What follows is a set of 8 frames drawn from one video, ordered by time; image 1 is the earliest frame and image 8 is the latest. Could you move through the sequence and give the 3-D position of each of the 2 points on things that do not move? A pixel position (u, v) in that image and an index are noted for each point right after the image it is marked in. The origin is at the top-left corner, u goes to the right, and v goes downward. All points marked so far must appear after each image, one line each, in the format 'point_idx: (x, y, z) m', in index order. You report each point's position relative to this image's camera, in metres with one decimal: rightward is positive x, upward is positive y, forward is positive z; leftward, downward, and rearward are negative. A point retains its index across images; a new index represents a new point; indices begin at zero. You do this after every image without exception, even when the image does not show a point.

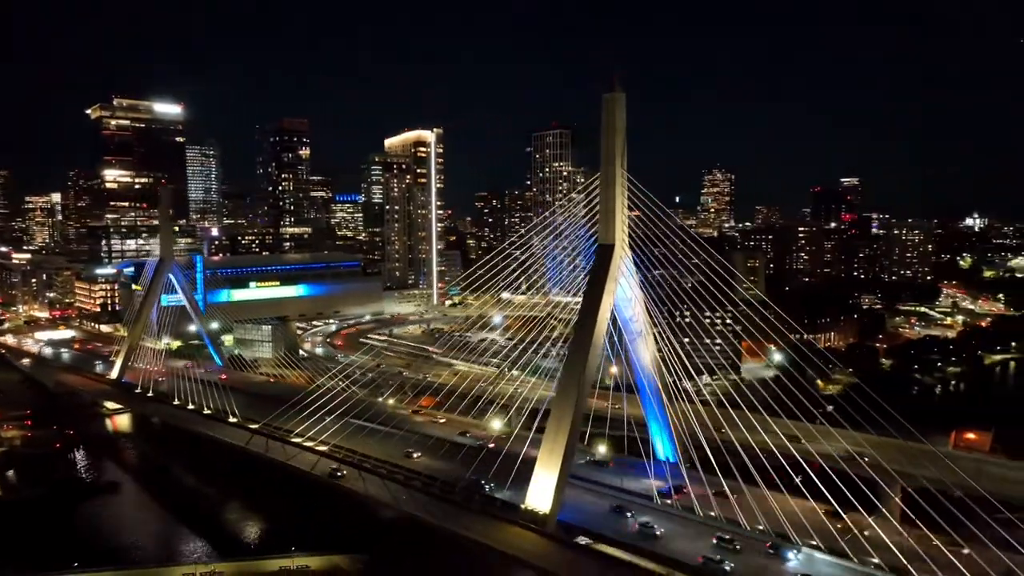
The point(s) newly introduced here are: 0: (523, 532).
0: (+0.1, -2.5, +7.7) m
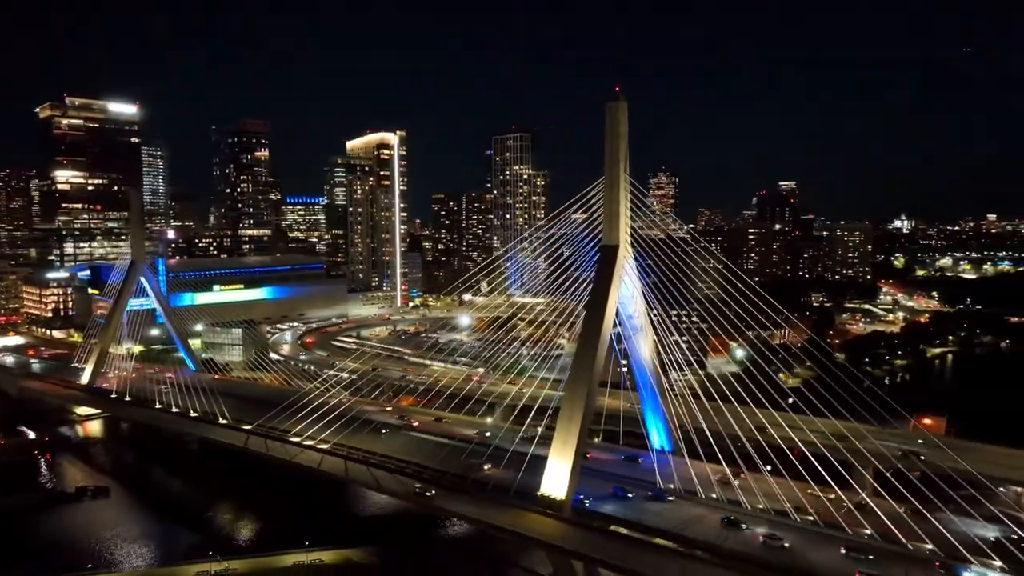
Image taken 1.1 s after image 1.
0: (+0.3, -2.5, +8.1) m
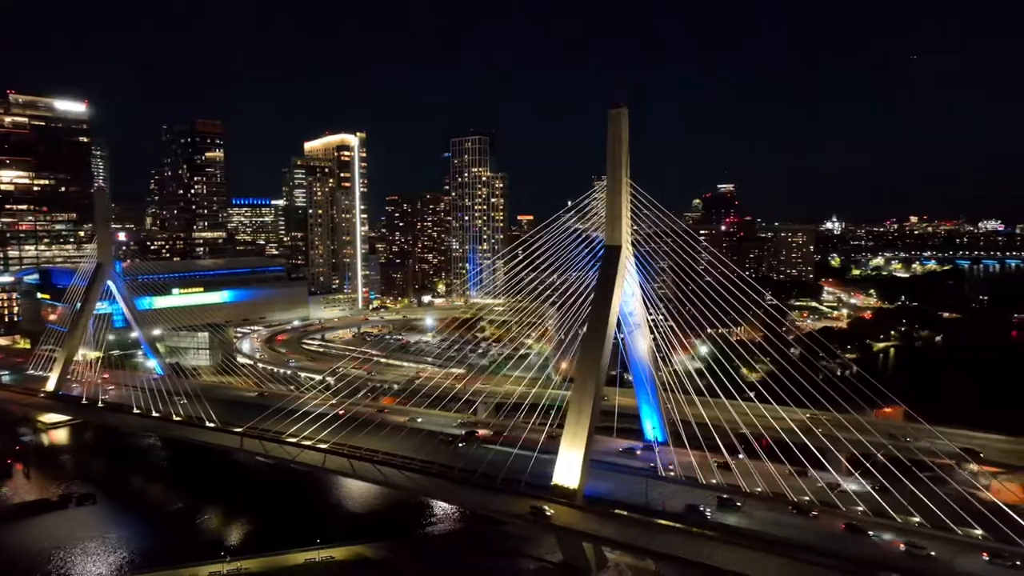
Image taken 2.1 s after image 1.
0: (+0.5, -2.5, +8.5) m
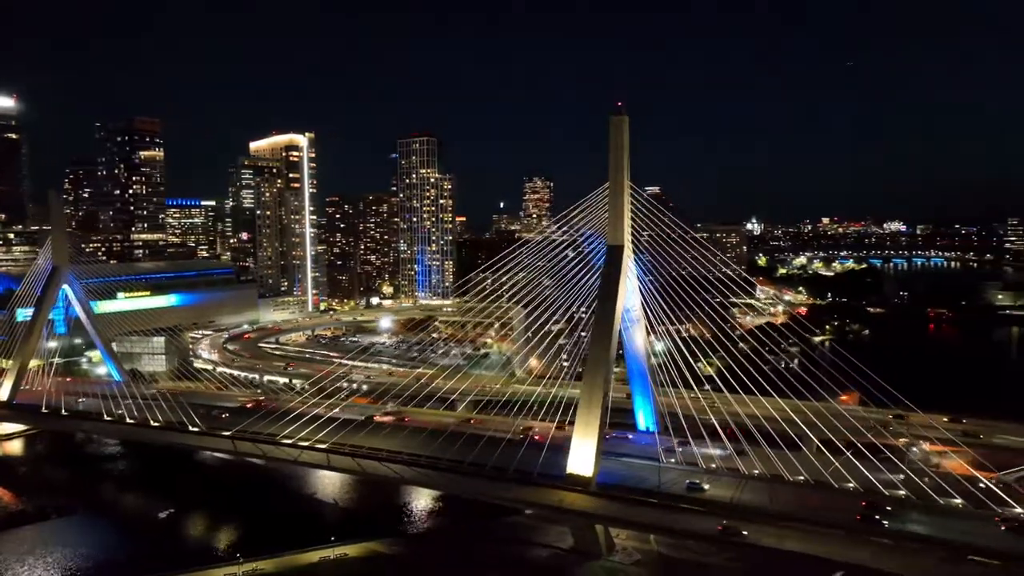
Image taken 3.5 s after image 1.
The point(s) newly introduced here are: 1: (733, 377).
0: (+0.7, -2.5, +8.9) m
1: (+5.4, -2.2, +18.1) m
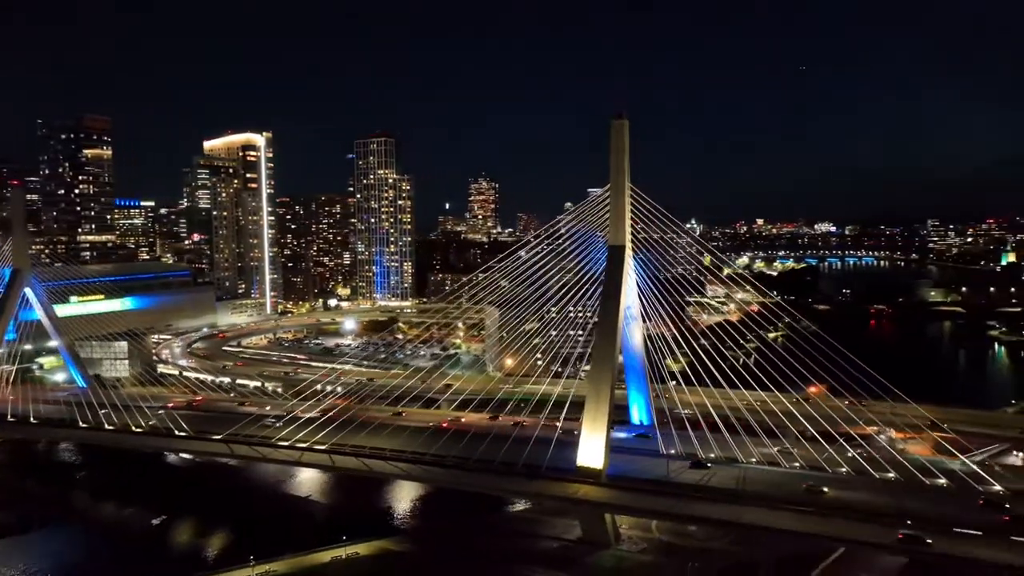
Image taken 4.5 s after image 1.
0: (+0.9, -2.5, +9.2) m
1: (+4.8, -2.1, +18.8) m
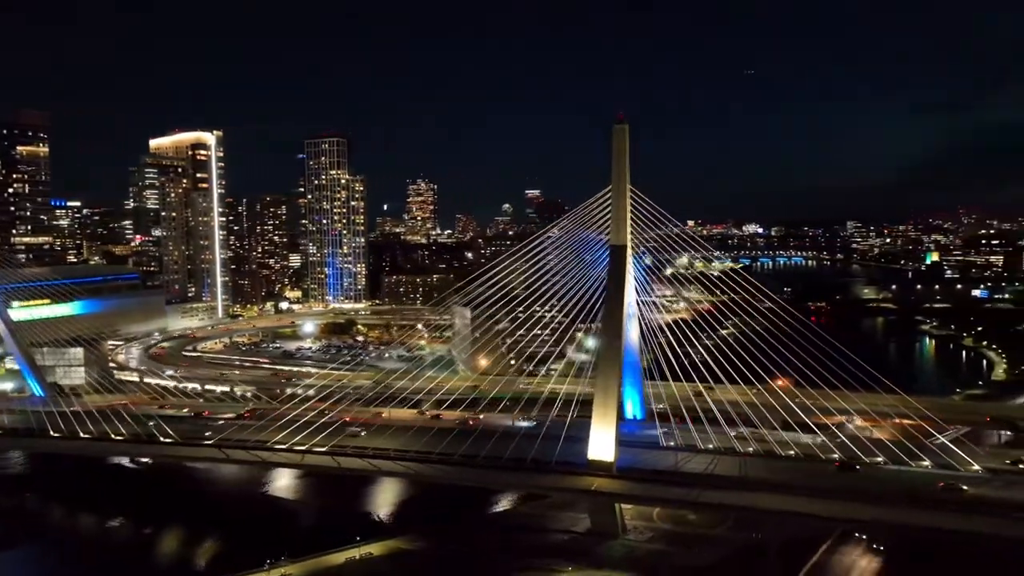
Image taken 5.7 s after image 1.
0: (+1.1, -2.5, +9.5) m
1: (+4.0, -2.1, +19.4) m
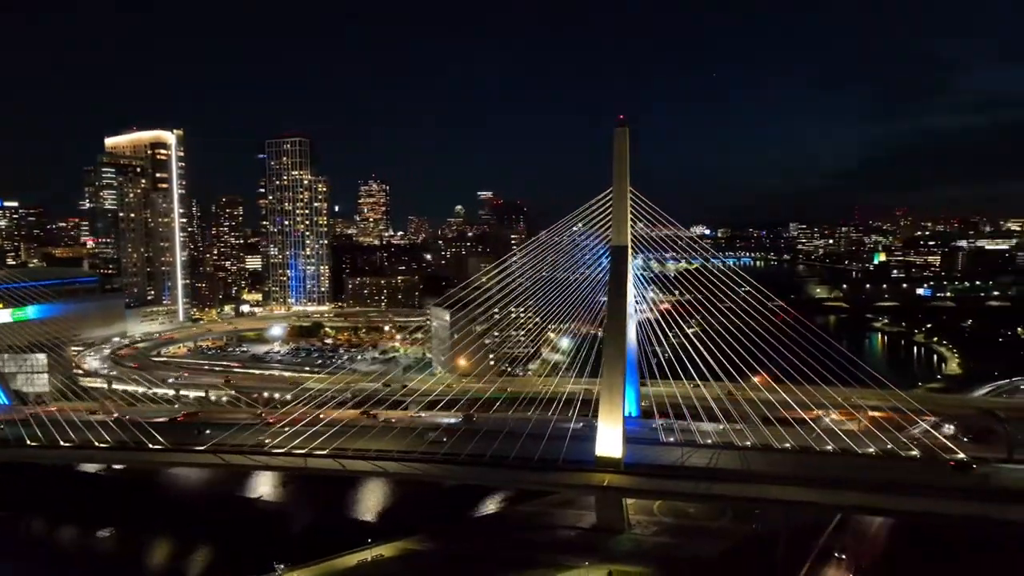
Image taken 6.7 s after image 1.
0: (+1.2, -2.5, +9.7) m
1: (+3.4, -2.1, +19.8) m
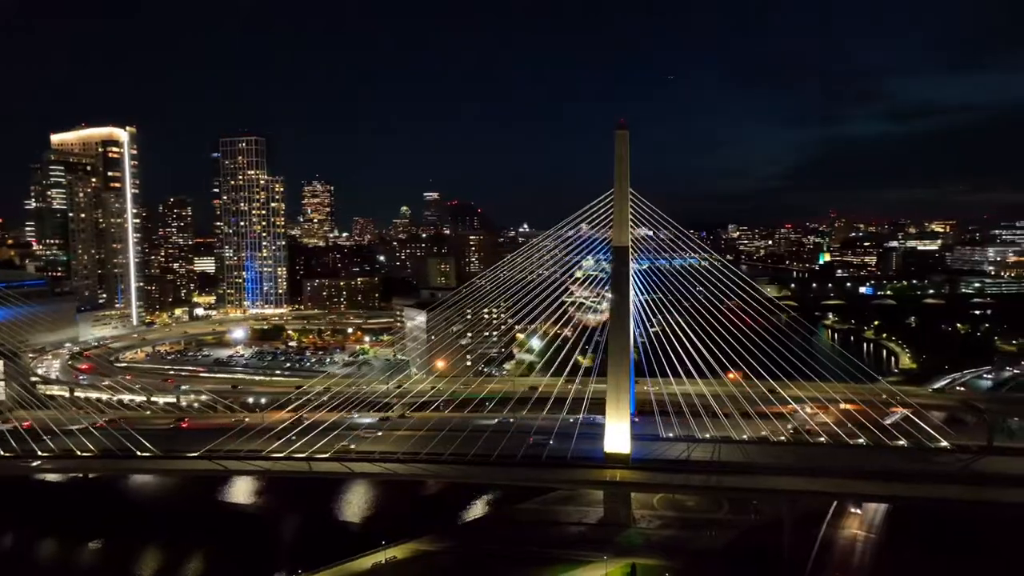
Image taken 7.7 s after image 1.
0: (+1.4, -2.4, +9.9) m
1: (+2.8, -2.1, +20.1) m
